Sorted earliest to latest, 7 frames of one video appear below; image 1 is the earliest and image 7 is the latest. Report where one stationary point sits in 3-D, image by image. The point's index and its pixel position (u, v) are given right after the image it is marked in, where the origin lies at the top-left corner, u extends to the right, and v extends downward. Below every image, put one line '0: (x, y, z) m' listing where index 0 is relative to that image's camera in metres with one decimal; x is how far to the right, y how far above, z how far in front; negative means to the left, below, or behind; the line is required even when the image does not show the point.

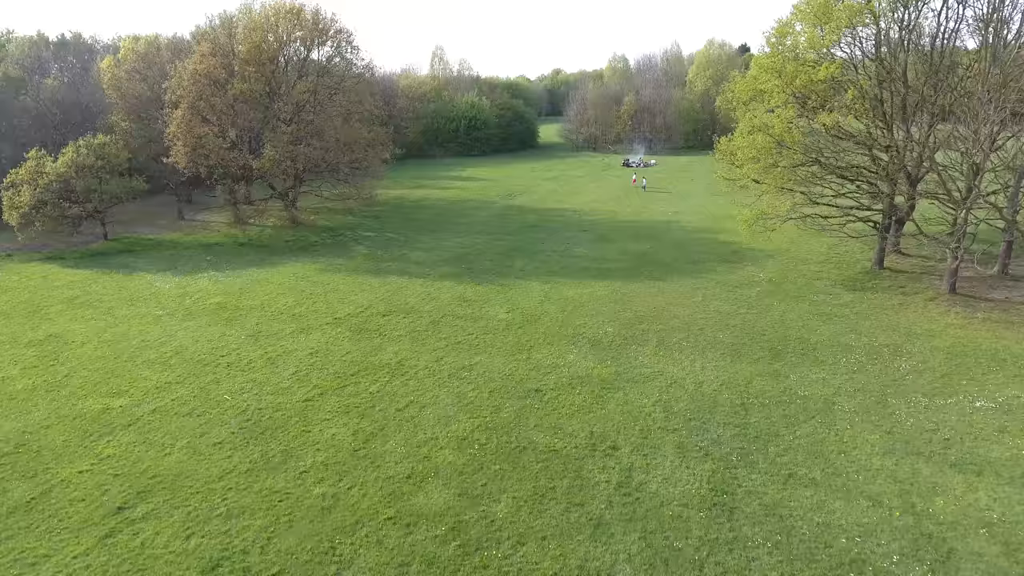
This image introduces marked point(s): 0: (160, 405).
0: (-11.0, -3.7, +19.4) m
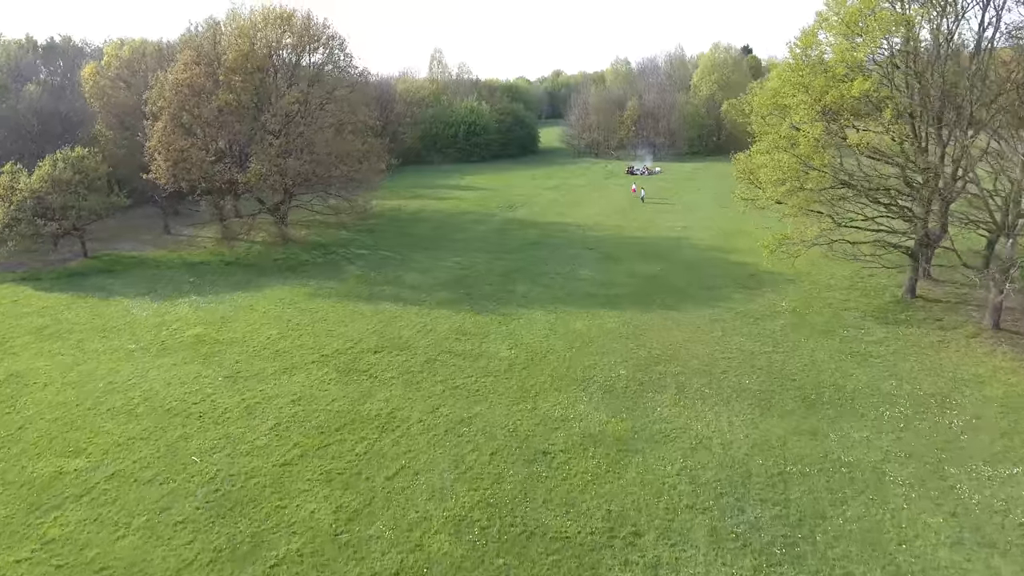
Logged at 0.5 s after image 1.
0: (-10.9, -5.0, +17.2) m
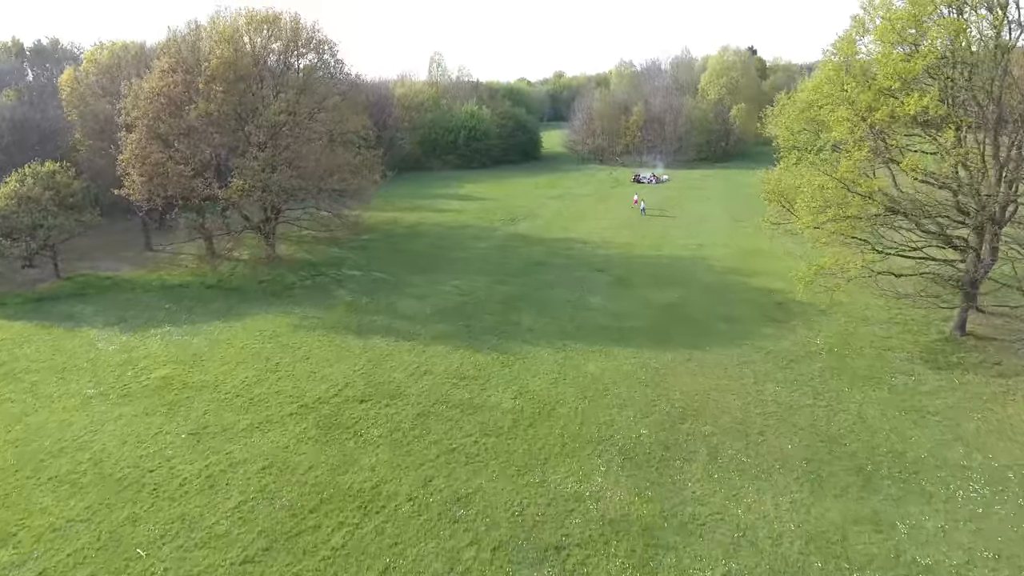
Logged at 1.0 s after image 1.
0: (-10.8, -6.5, +14.4) m
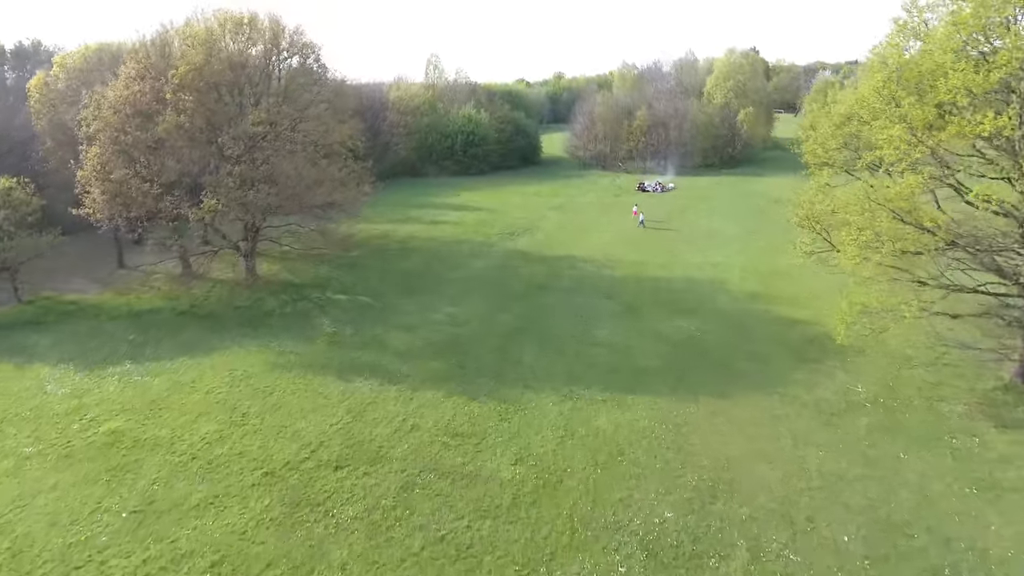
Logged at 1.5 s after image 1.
0: (-10.8, -7.9, +11.4) m
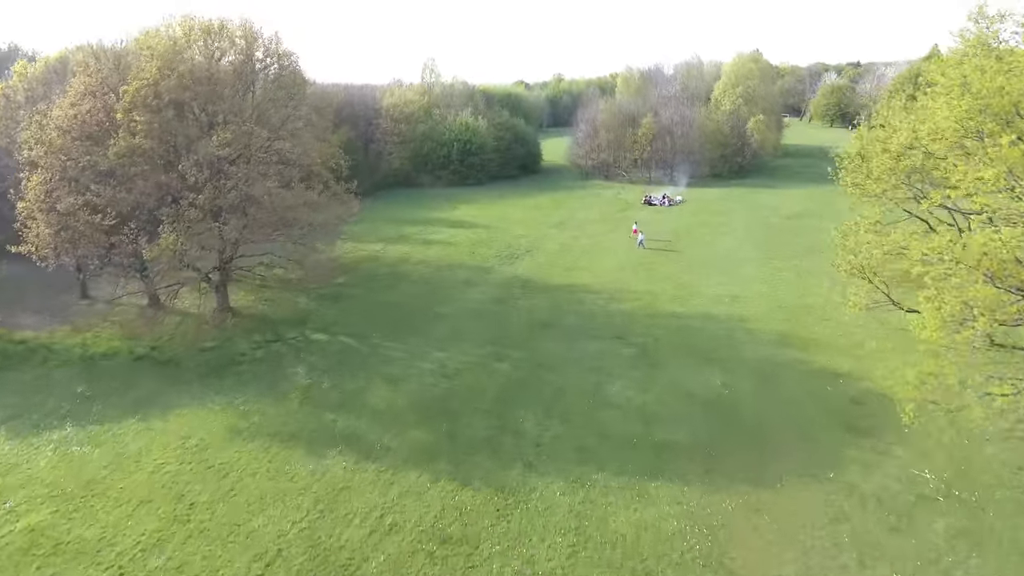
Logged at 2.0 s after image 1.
0: (-10.7, -9.8, +7.8) m
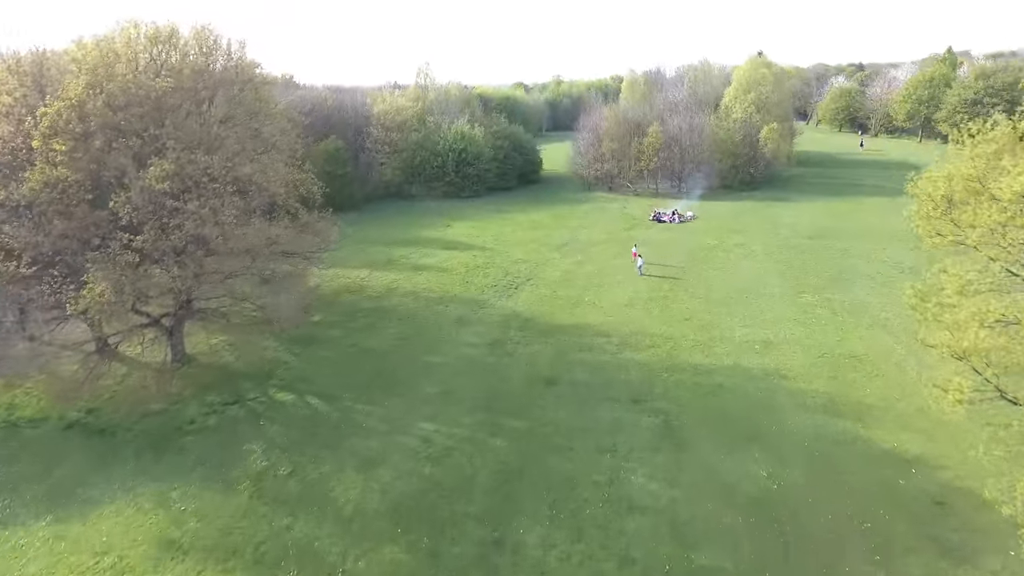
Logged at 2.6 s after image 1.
0: (-10.7, -12.1, +3.3) m
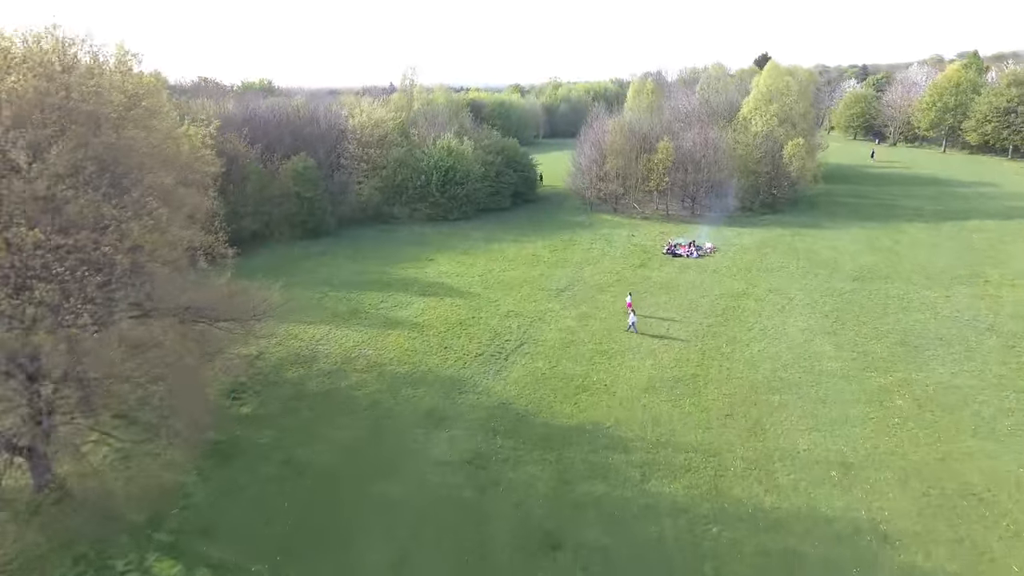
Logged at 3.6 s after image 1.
0: (-11.1, -15.8, -4.9) m
